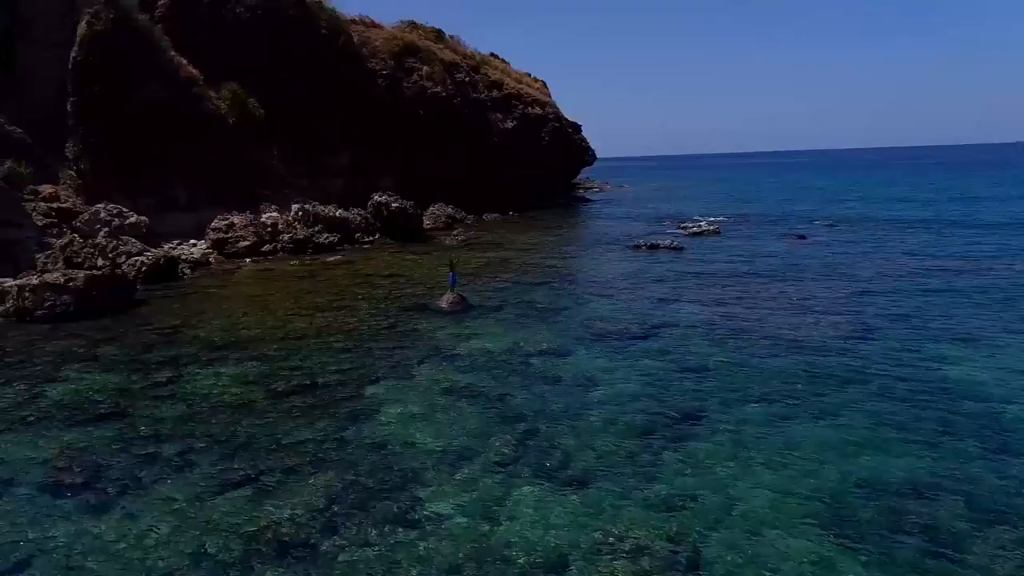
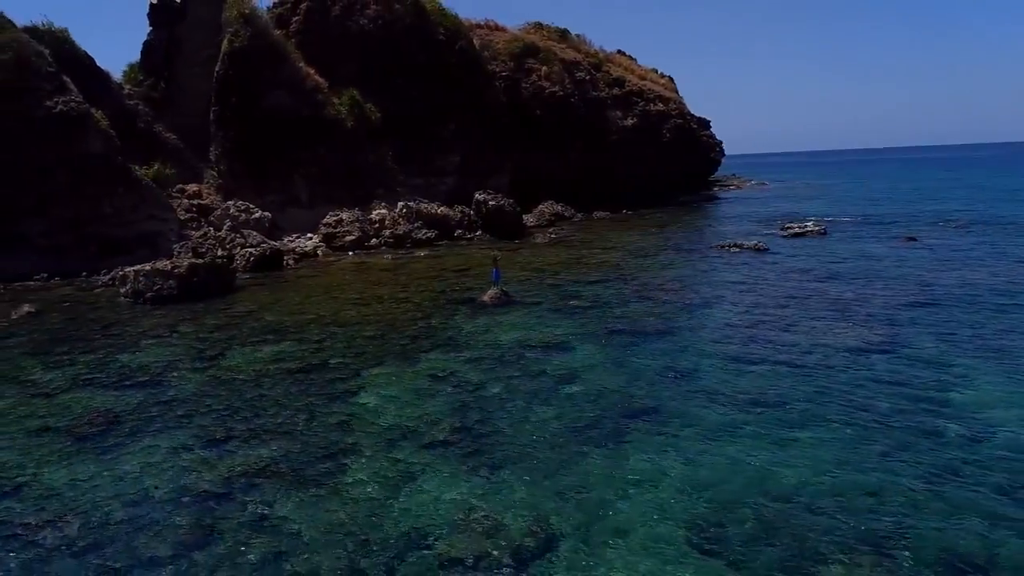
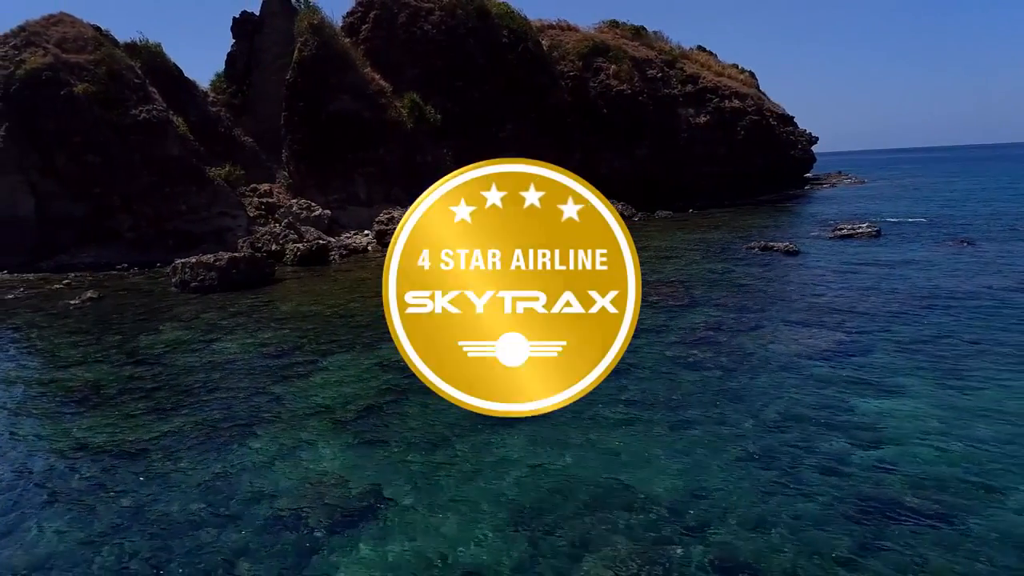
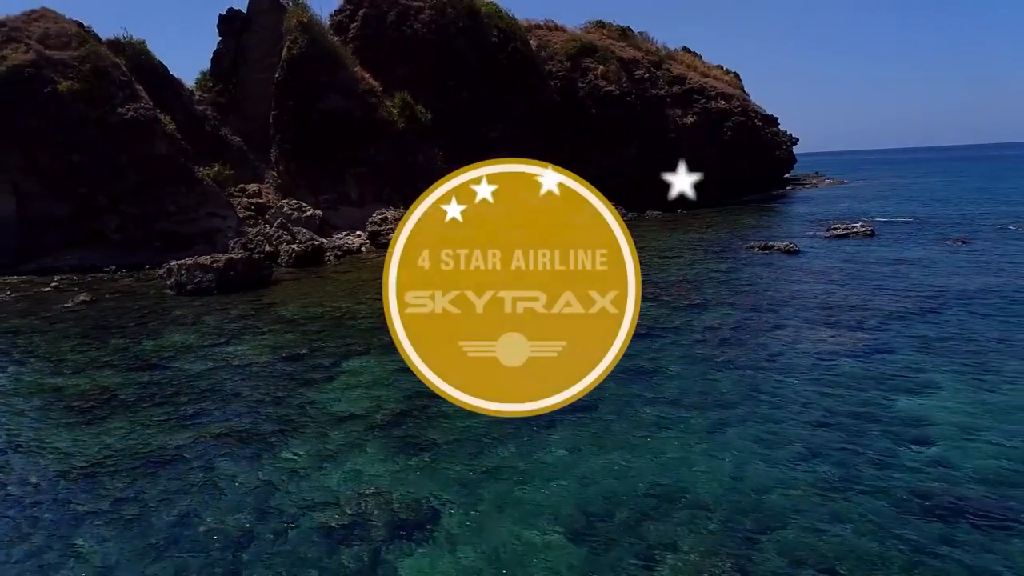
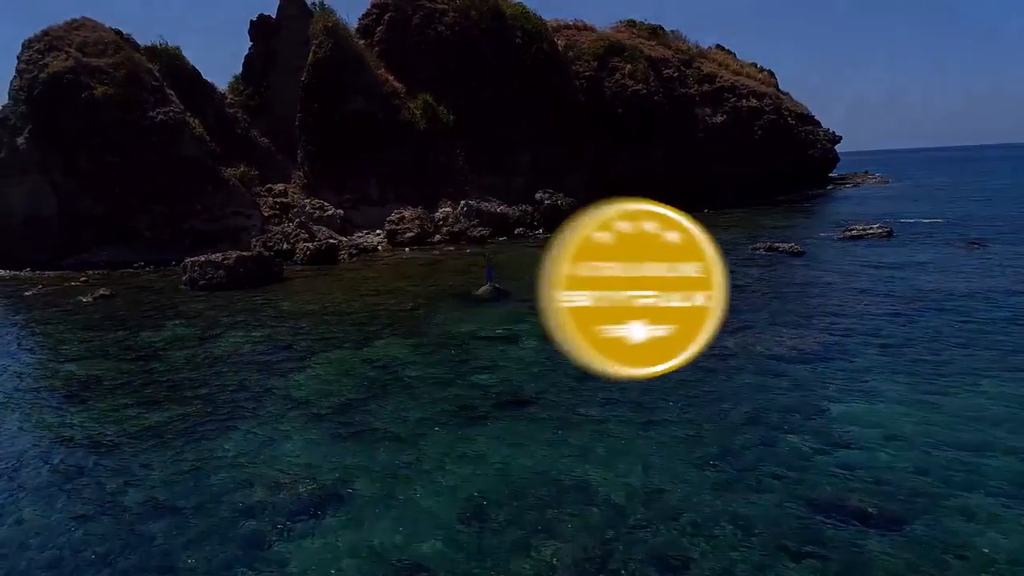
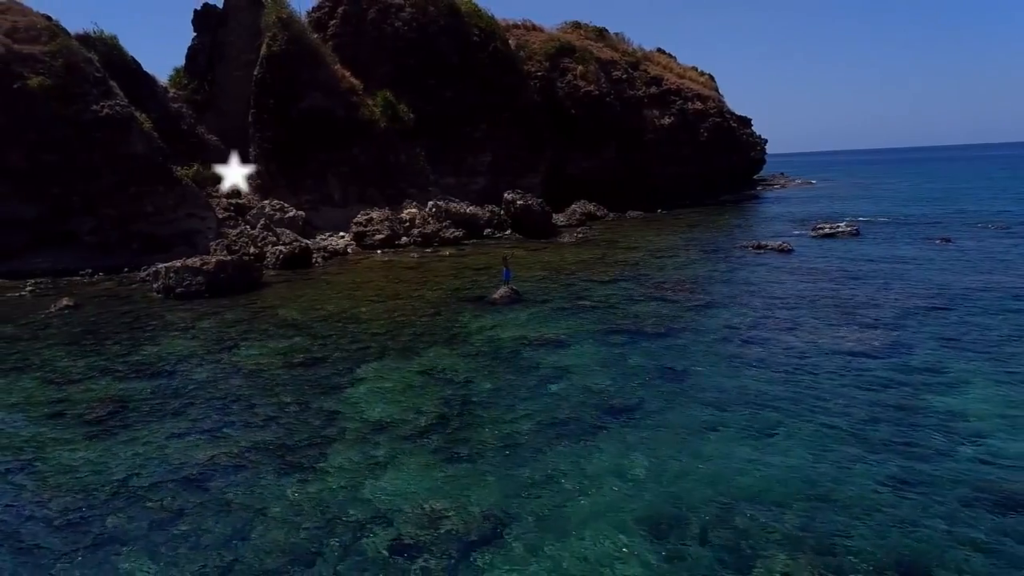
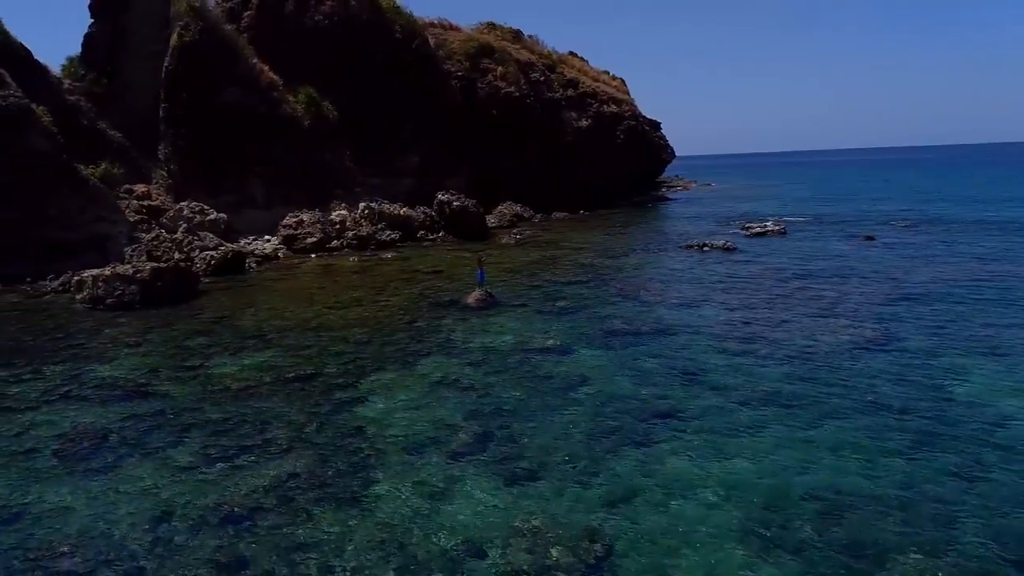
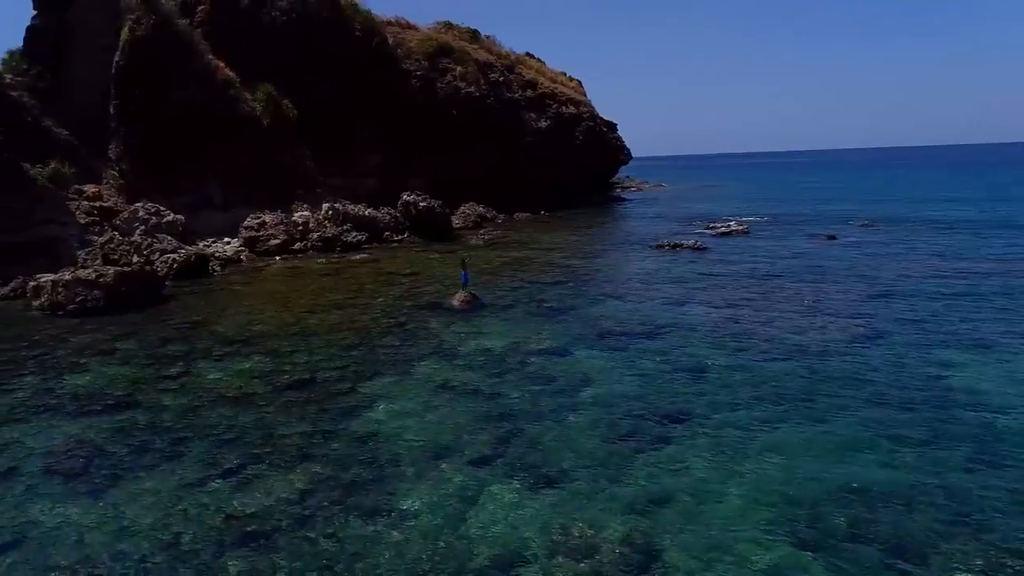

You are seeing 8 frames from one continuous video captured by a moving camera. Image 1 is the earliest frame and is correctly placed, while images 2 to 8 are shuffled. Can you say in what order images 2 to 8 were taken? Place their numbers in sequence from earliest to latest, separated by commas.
8, 7, 2, 6, 4, 3, 5
